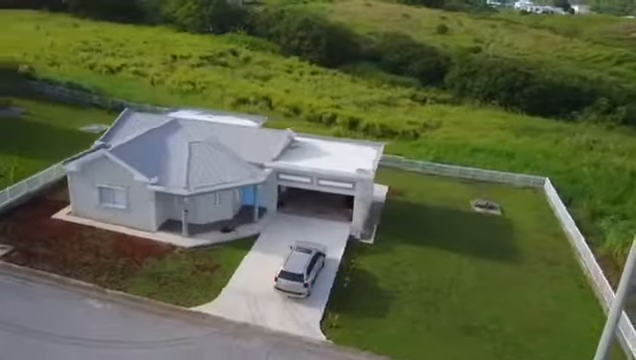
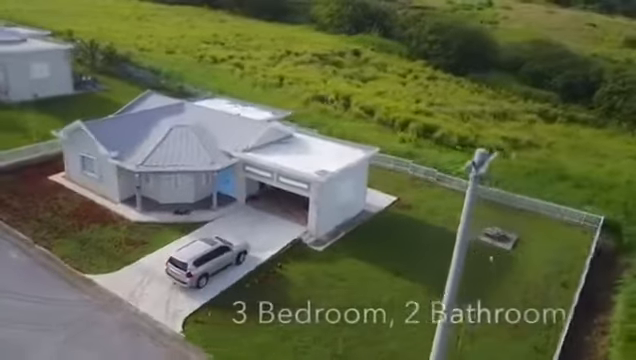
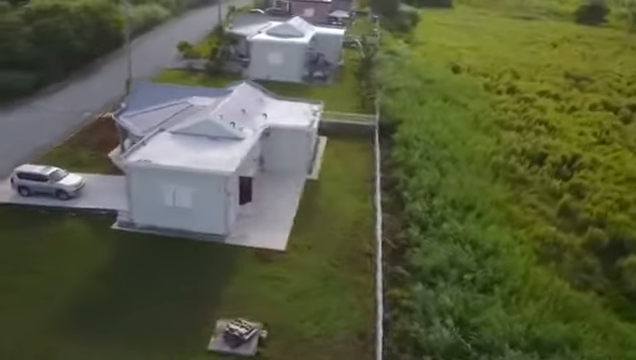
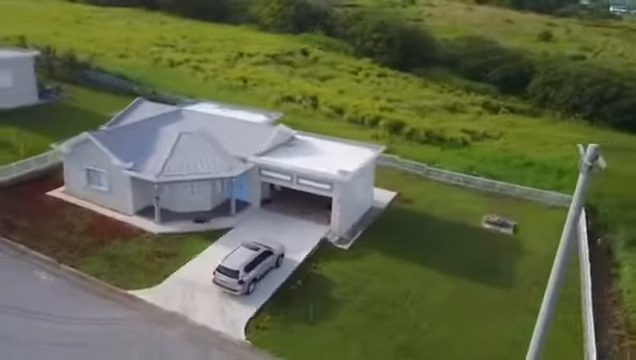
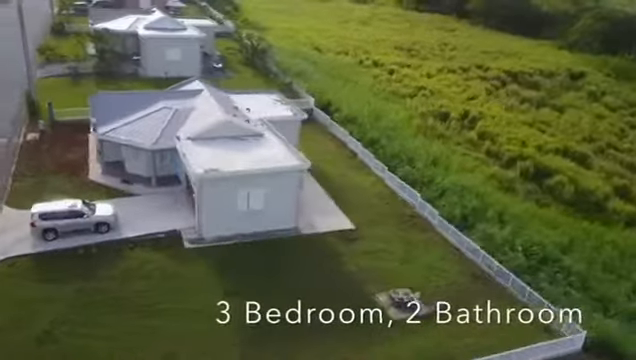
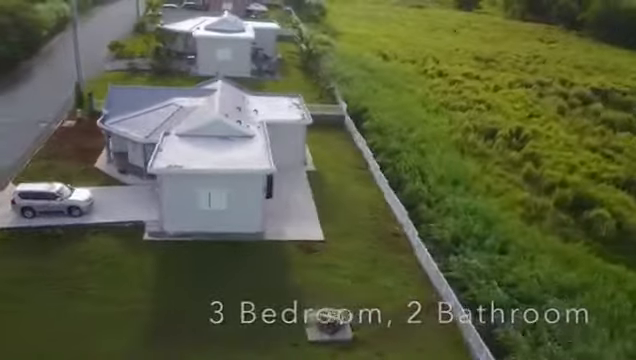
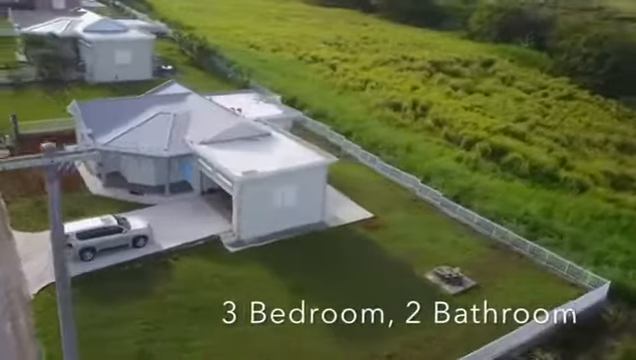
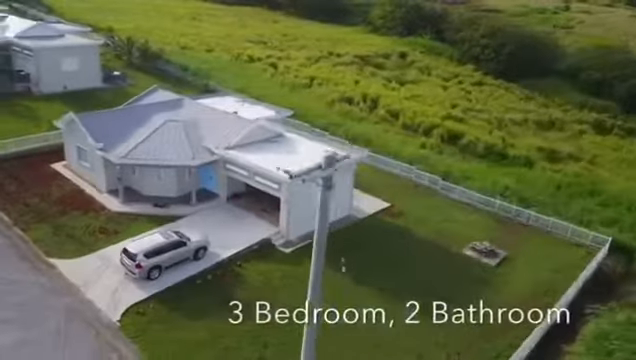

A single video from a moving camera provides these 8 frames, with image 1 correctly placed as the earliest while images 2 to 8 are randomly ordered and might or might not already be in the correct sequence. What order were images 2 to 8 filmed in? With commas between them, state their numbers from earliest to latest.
4, 2, 8, 7, 5, 6, 3
